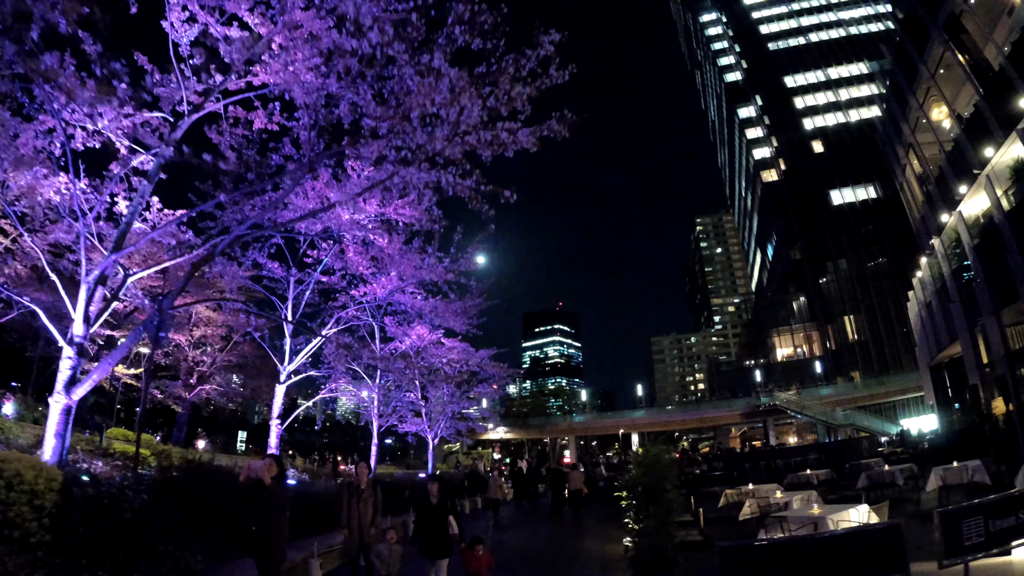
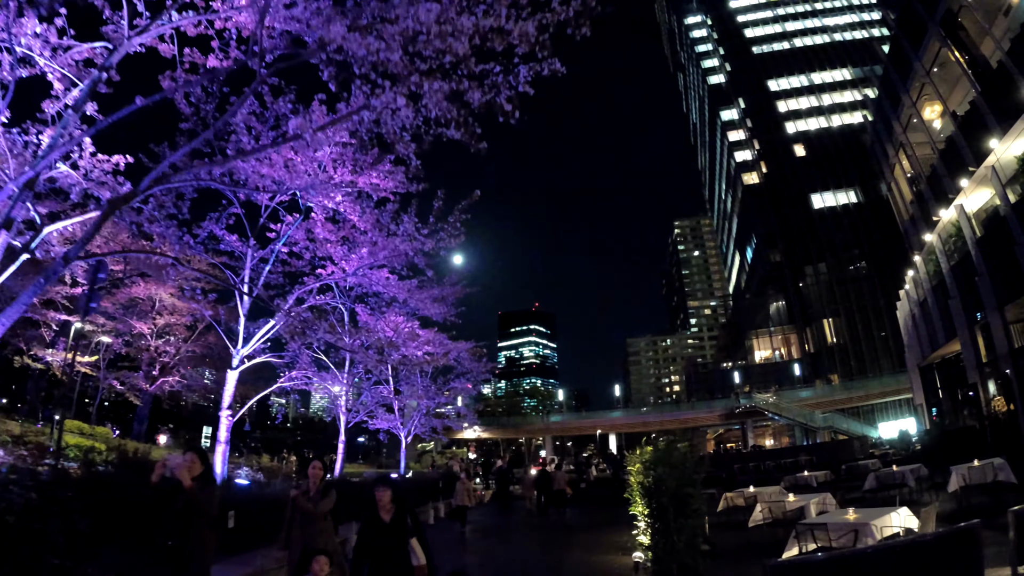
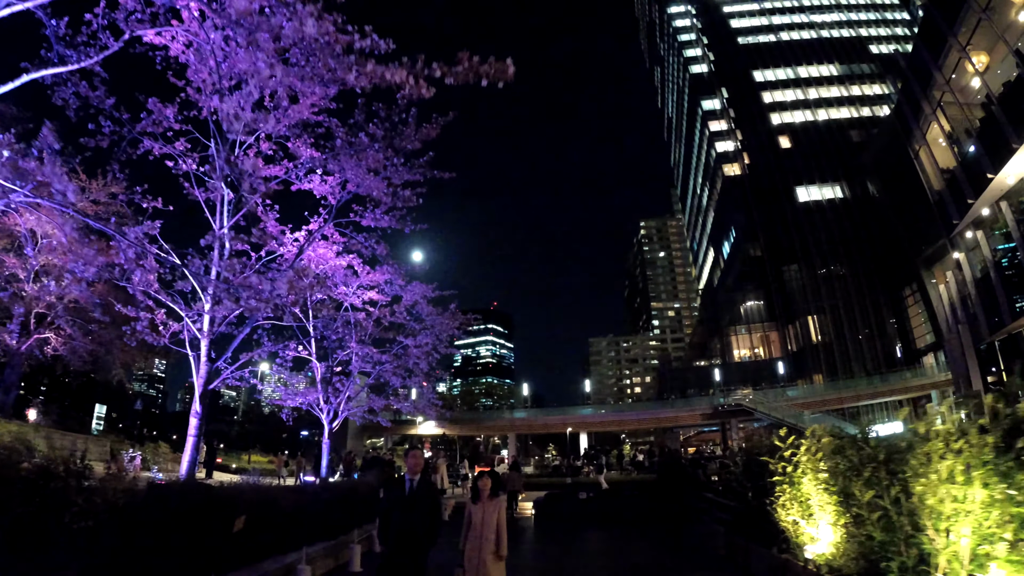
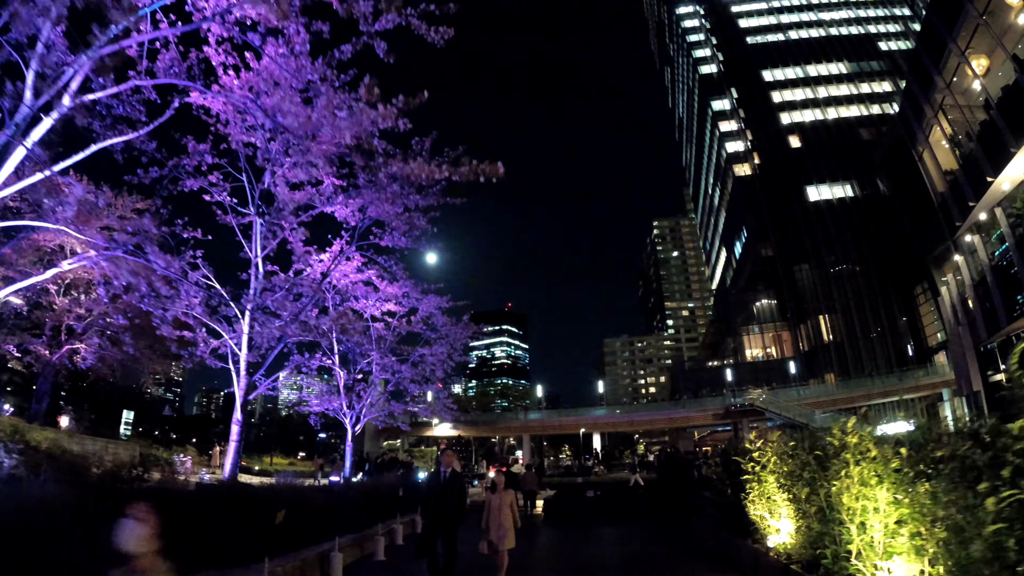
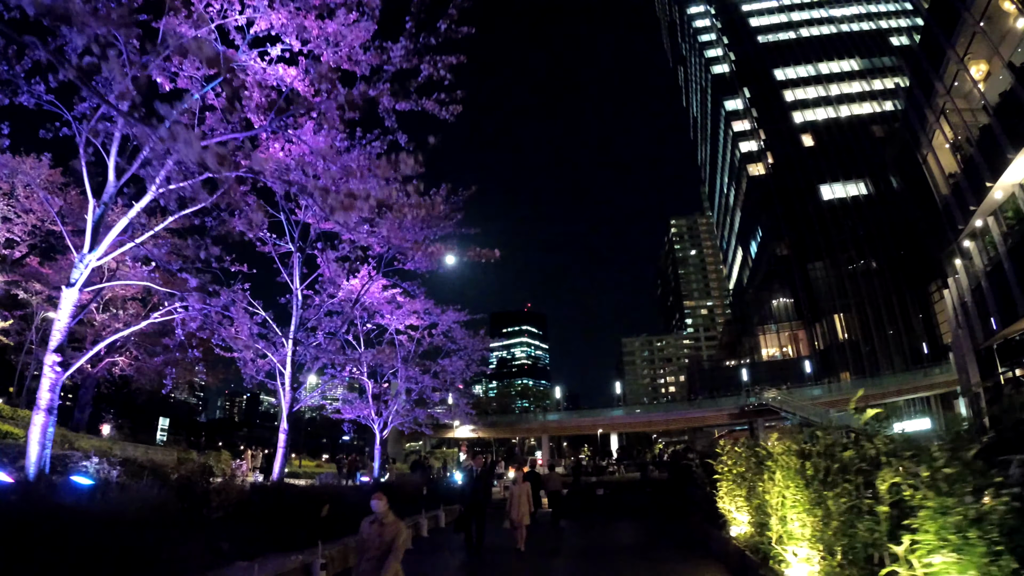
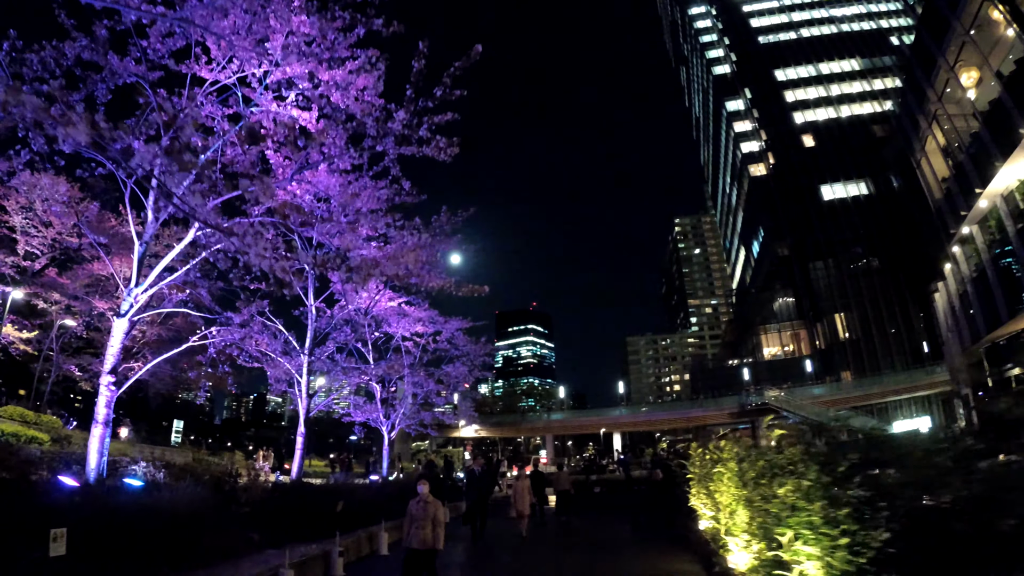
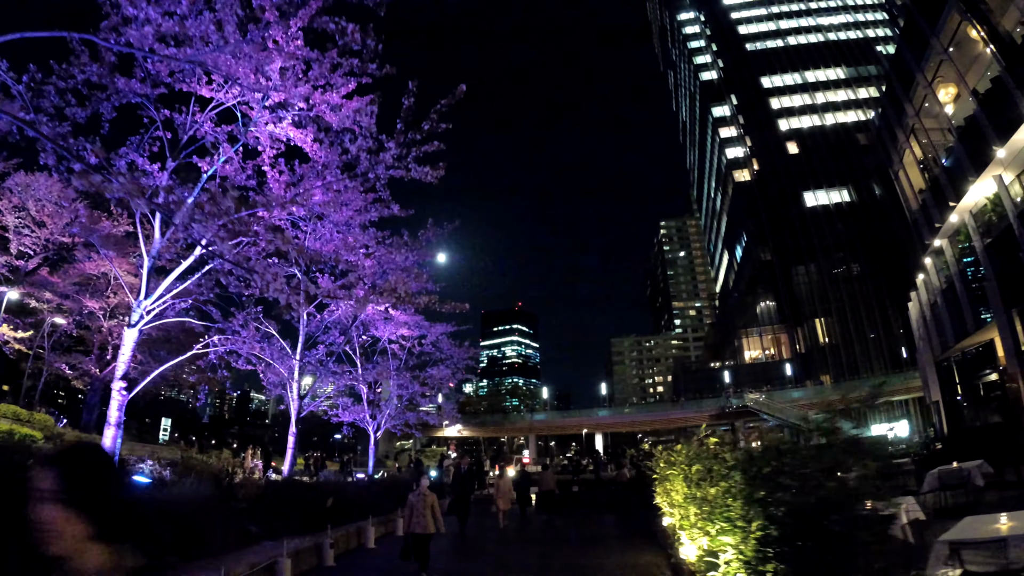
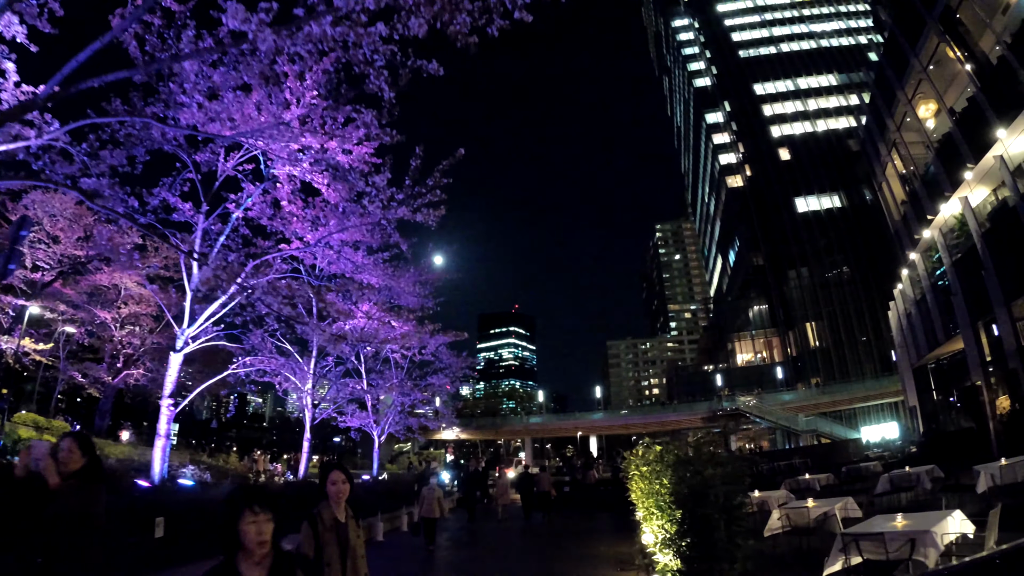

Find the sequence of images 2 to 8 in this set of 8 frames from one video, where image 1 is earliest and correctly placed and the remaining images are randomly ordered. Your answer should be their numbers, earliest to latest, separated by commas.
2, 8, 7, 6, 5, 4, 3
